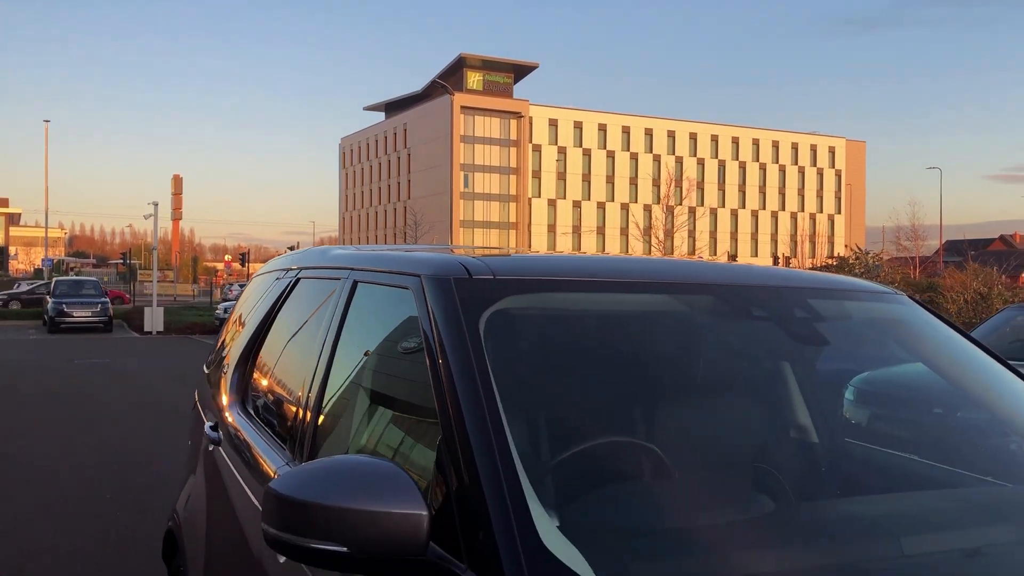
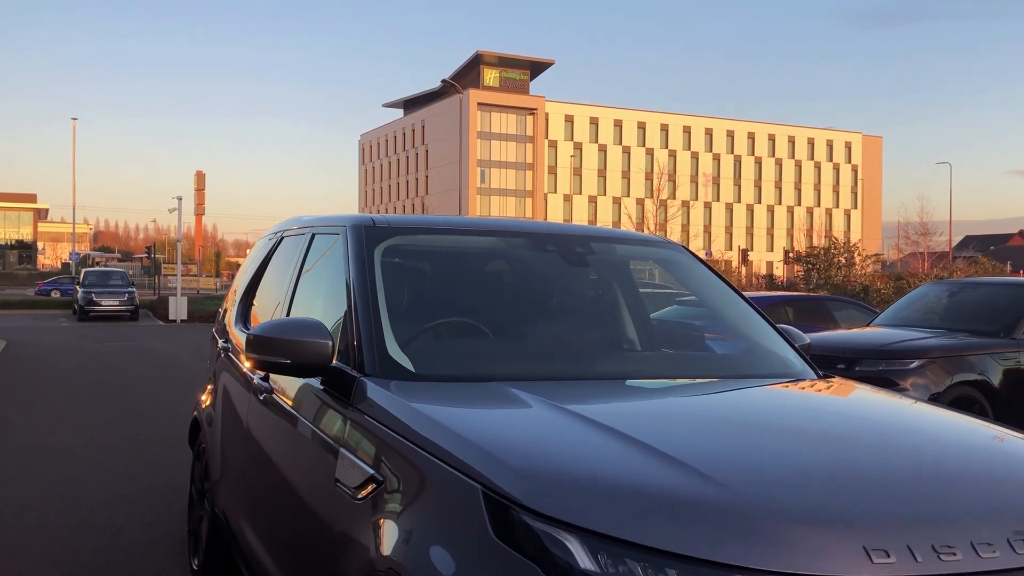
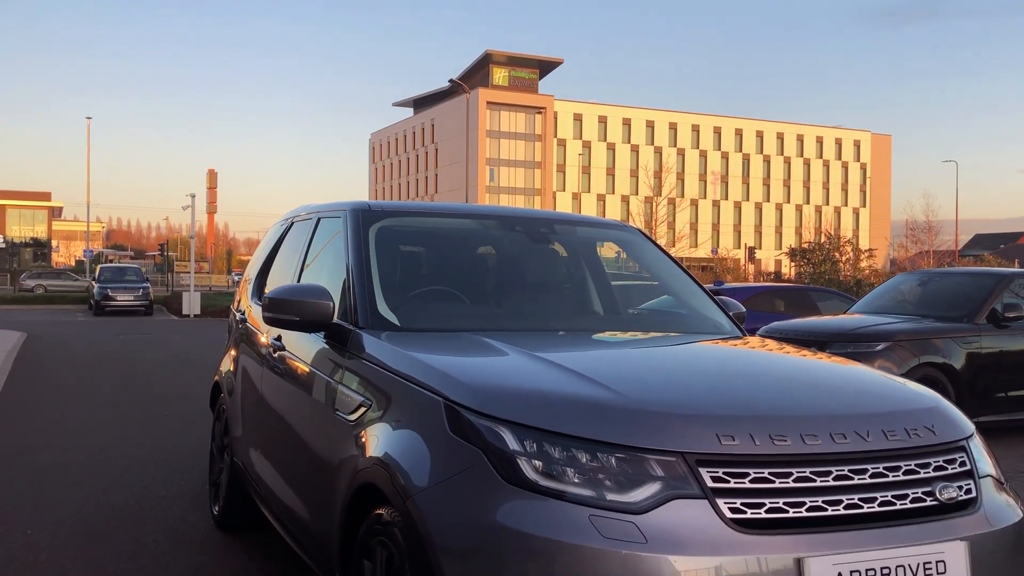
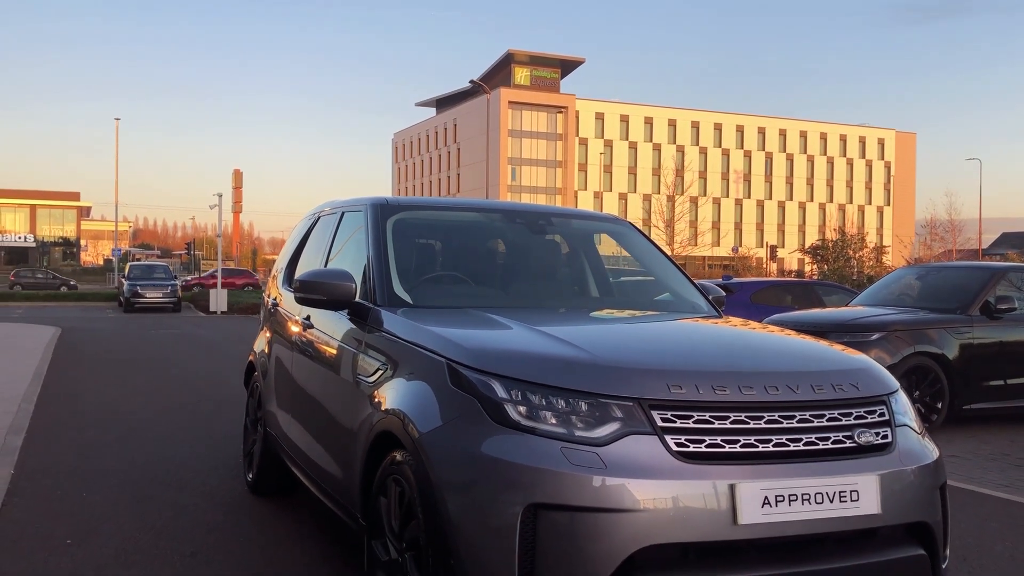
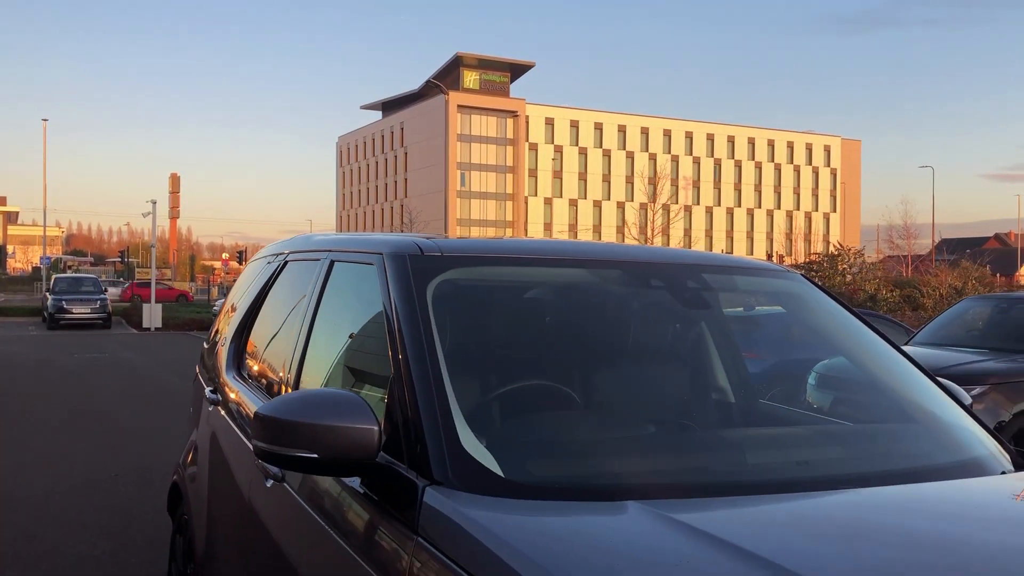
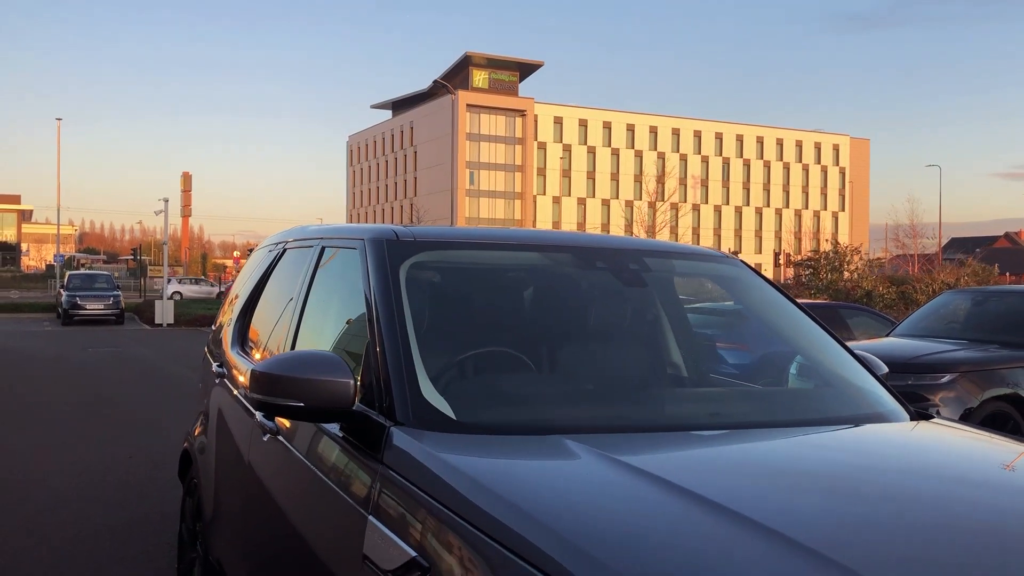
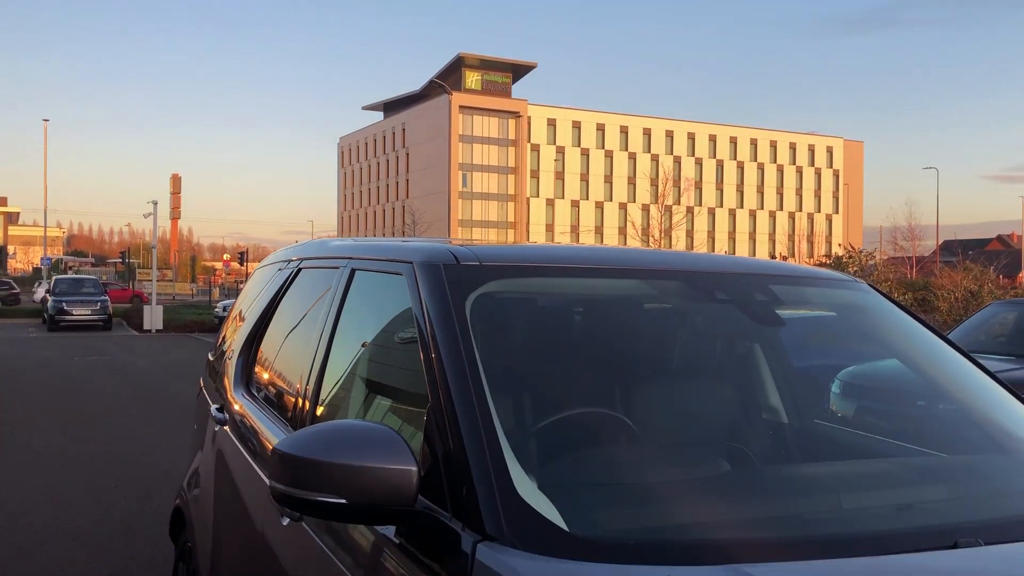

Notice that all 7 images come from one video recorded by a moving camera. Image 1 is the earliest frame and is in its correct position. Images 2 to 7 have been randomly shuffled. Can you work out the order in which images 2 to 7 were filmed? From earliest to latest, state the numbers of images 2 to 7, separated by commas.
7, 5, 6, 2, 3, 4
